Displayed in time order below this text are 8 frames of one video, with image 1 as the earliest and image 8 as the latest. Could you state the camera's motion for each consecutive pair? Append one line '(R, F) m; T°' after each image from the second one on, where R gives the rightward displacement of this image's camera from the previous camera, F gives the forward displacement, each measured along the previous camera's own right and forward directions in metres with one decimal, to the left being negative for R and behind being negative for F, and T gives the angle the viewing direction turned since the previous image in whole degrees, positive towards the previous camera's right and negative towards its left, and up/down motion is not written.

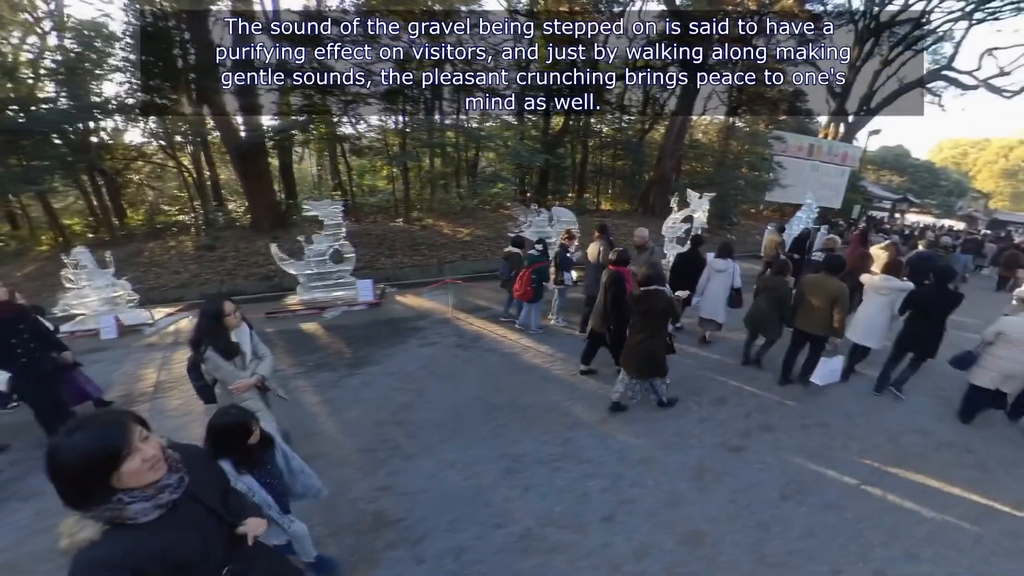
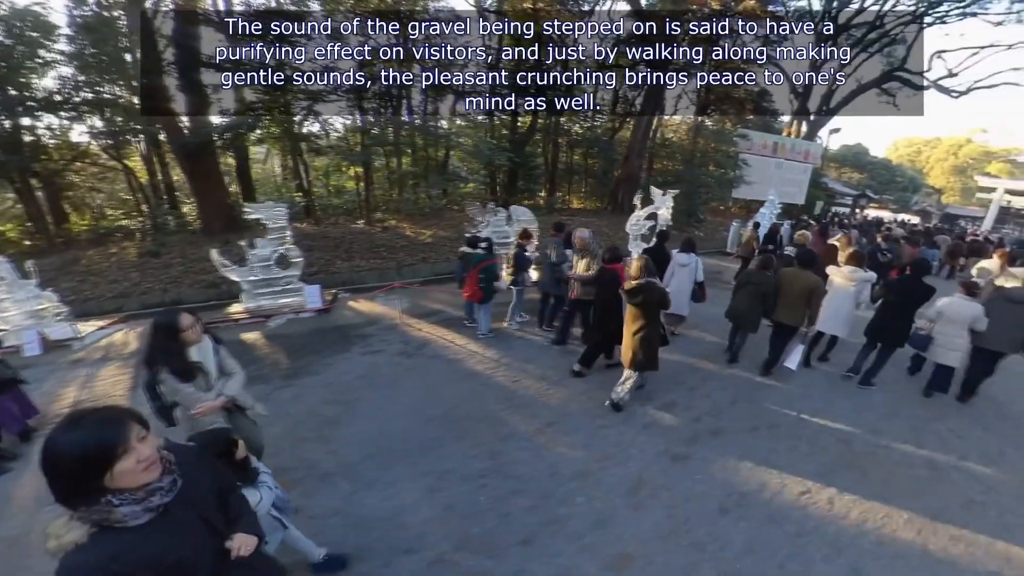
(+0.4, +0.3) m; +3°
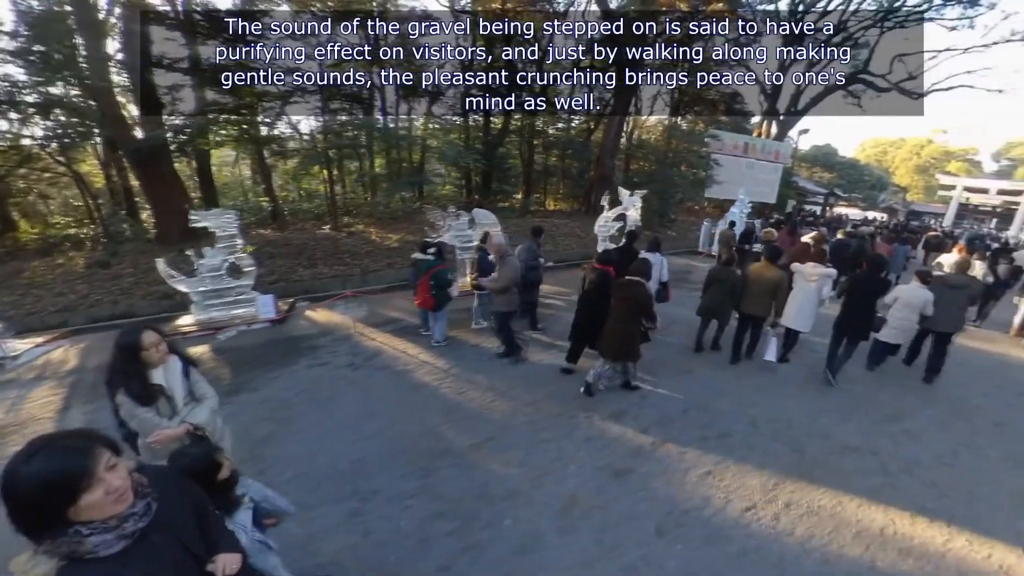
(+0.4, +0.2) m; +2°
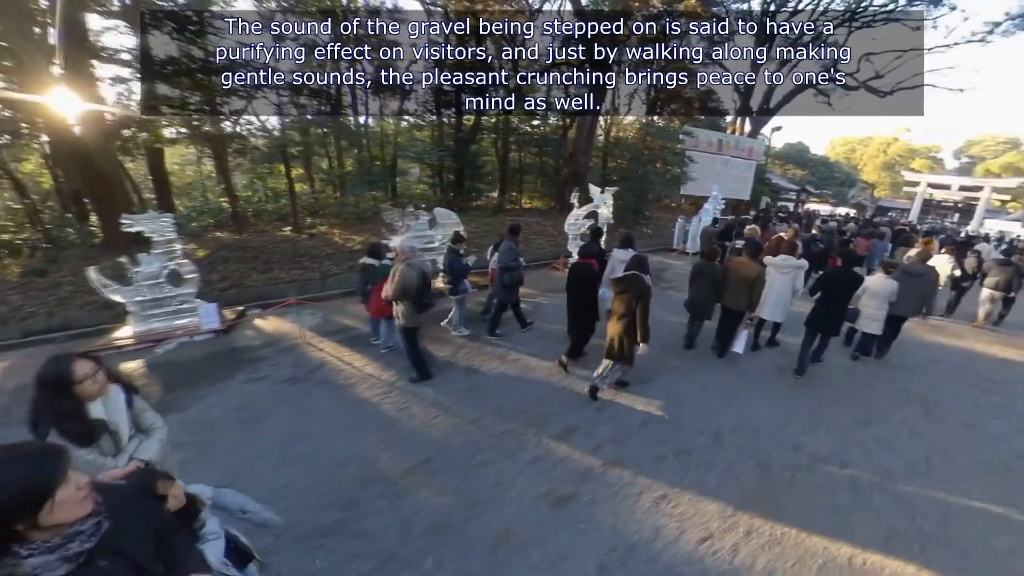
(+0.4, +0.3) m; +2°
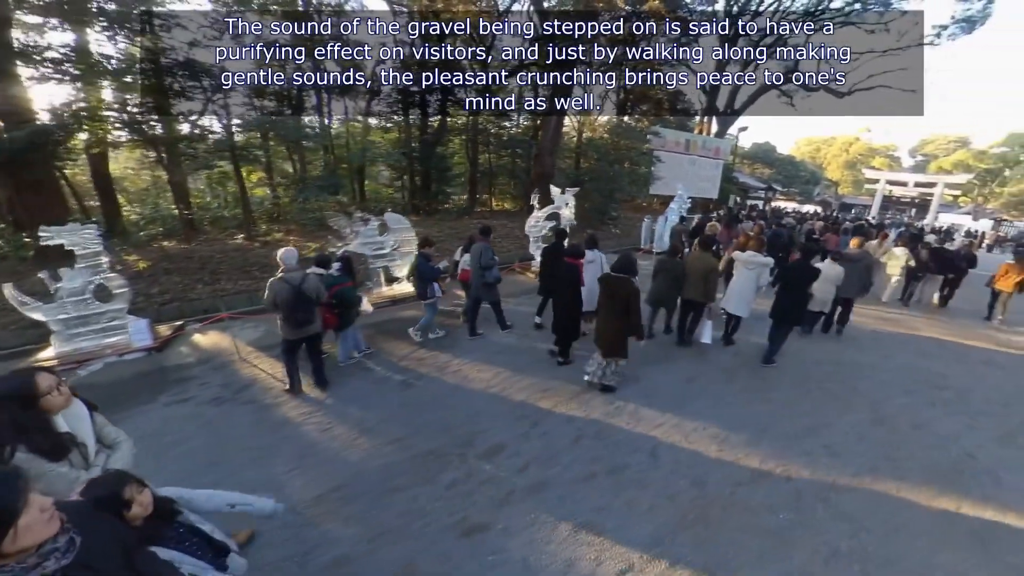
(+0.5, +0.3) m; +3°
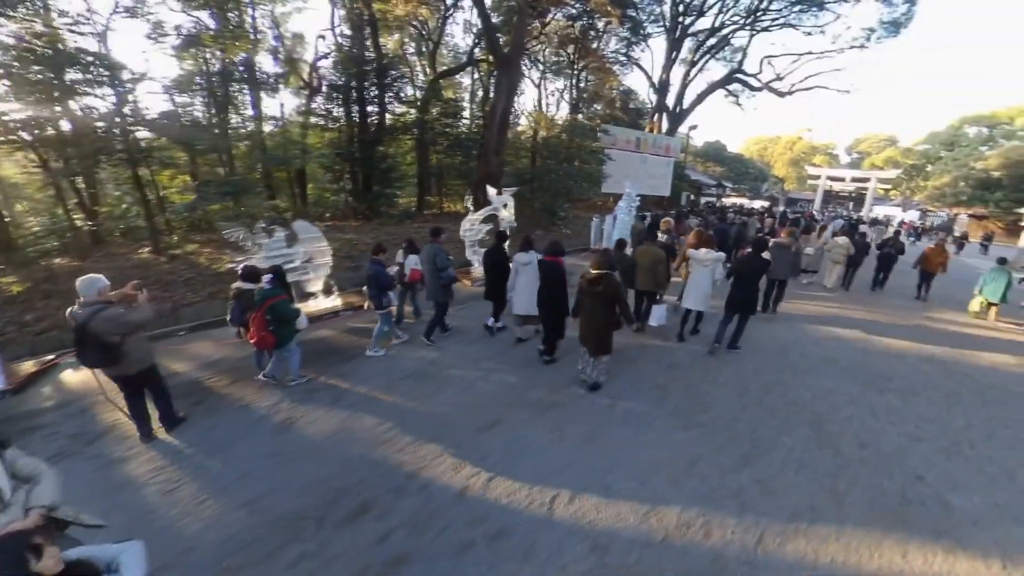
(+0.7, +0.6) m; +5°
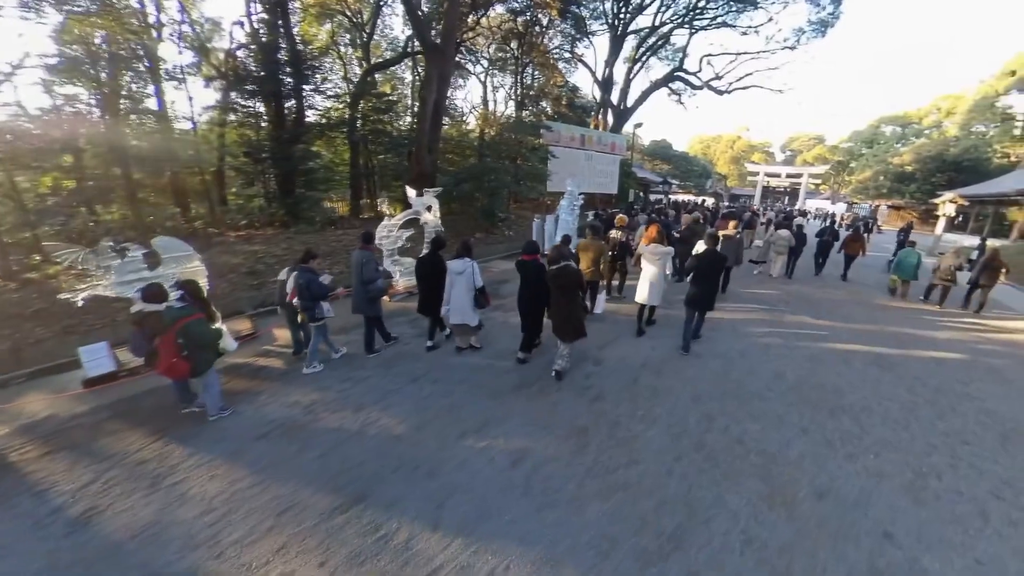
(+0.6, +0.8) m; +6°
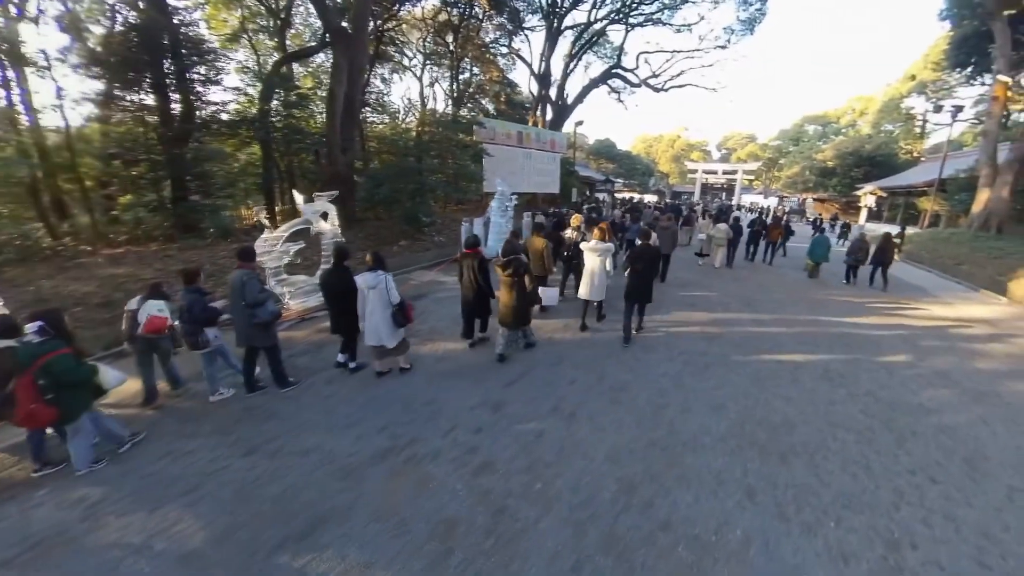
(+0.7, +0.9) m; +6°
